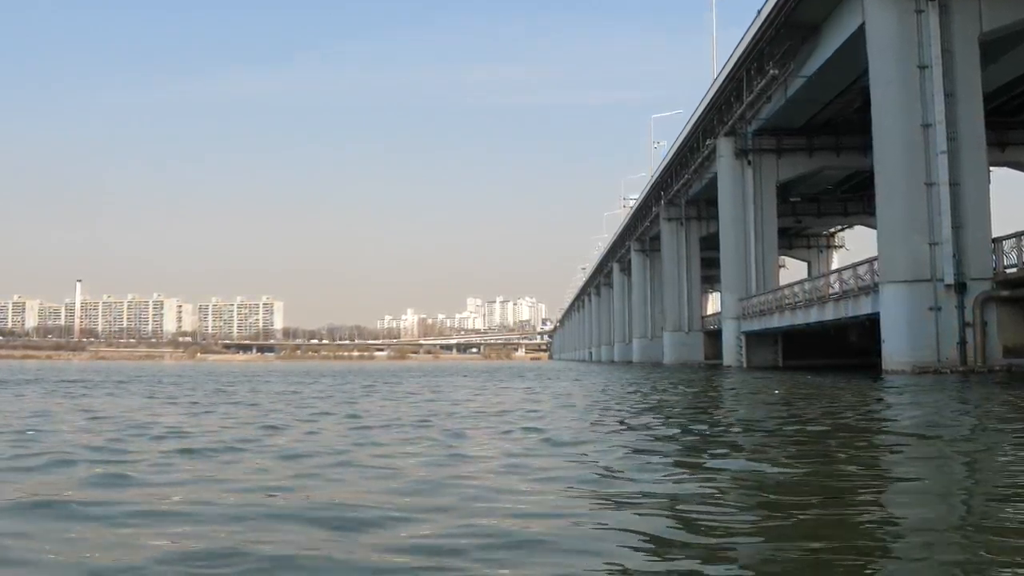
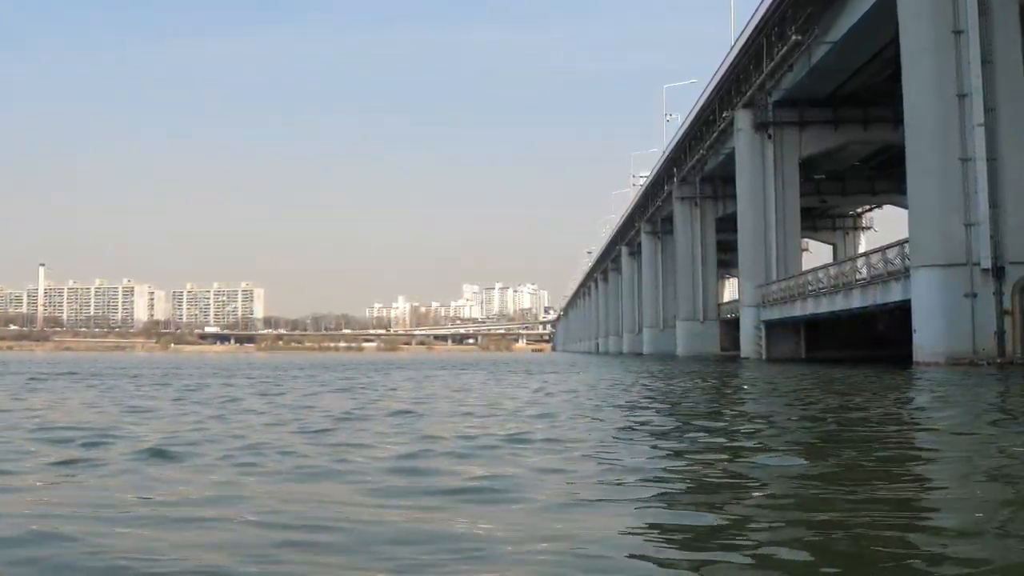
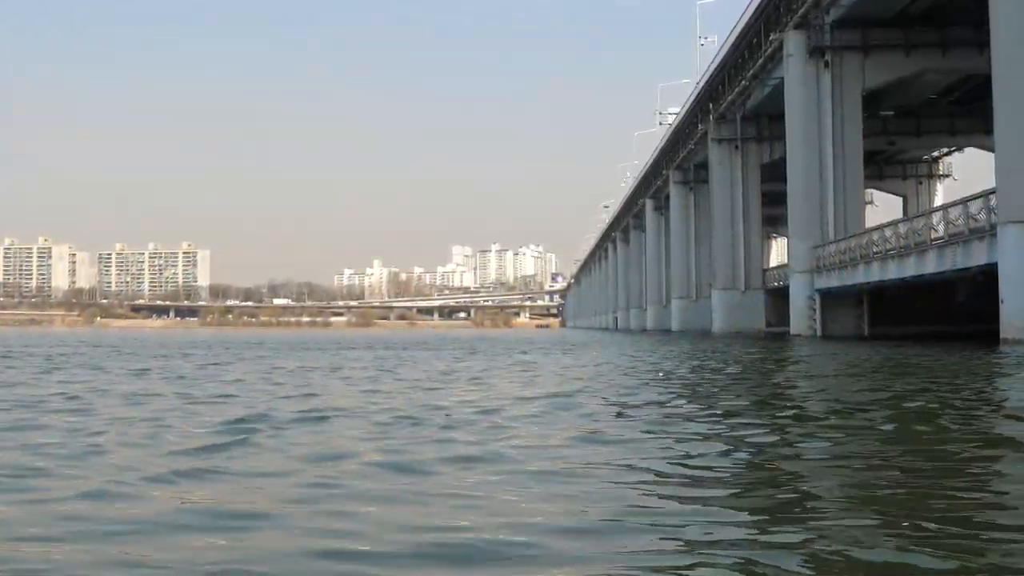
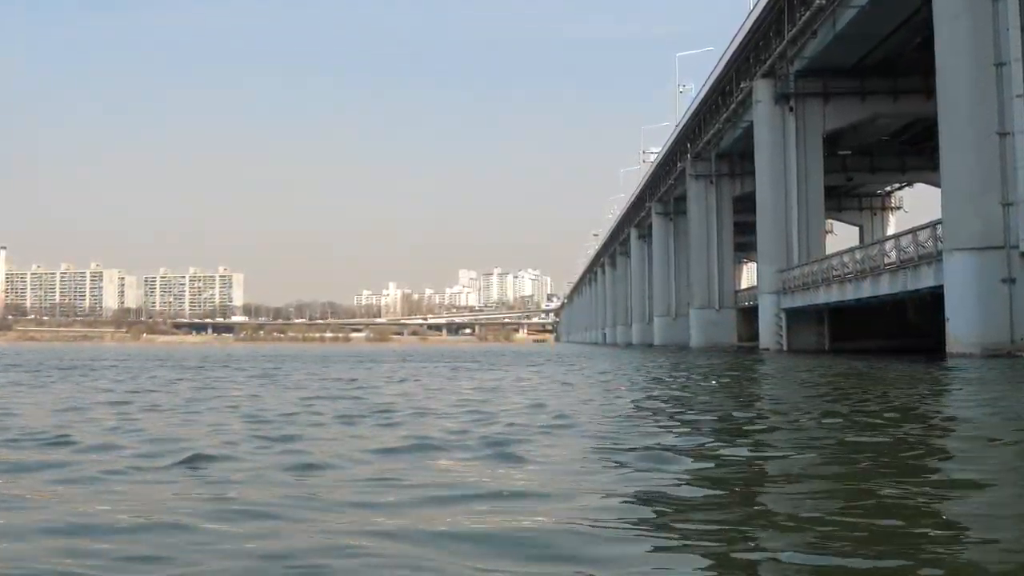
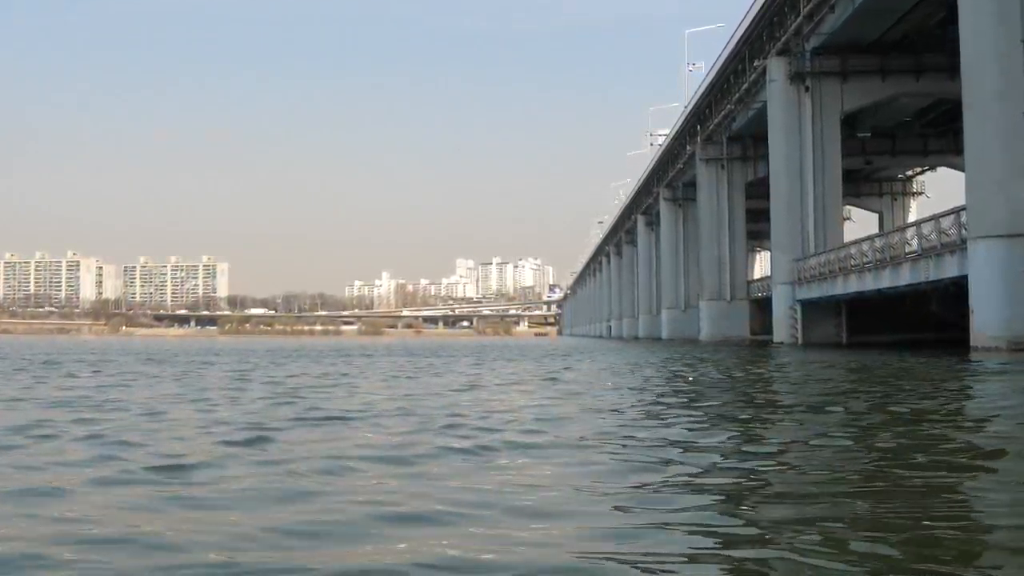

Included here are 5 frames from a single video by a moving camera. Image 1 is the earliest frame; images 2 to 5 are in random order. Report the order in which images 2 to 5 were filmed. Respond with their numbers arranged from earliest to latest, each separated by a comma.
2, 4, 5, 3
